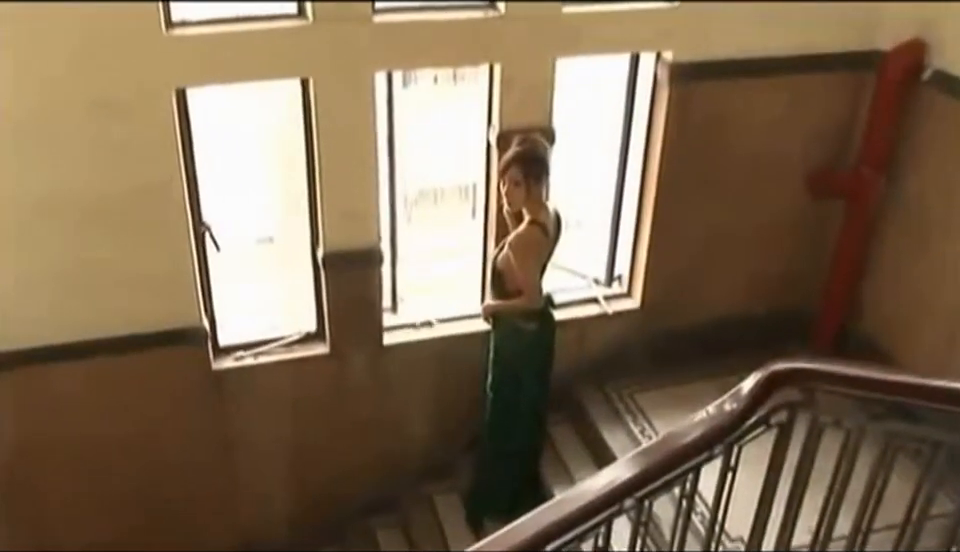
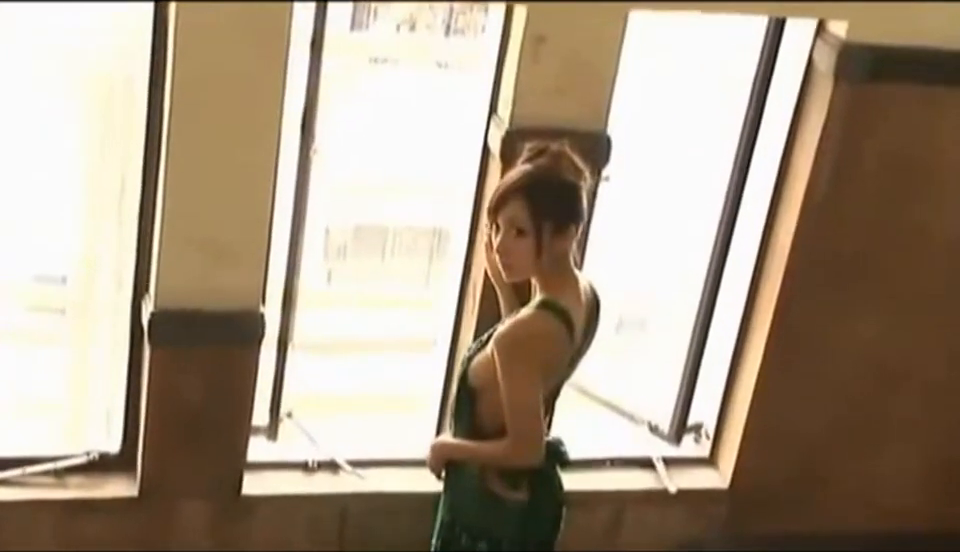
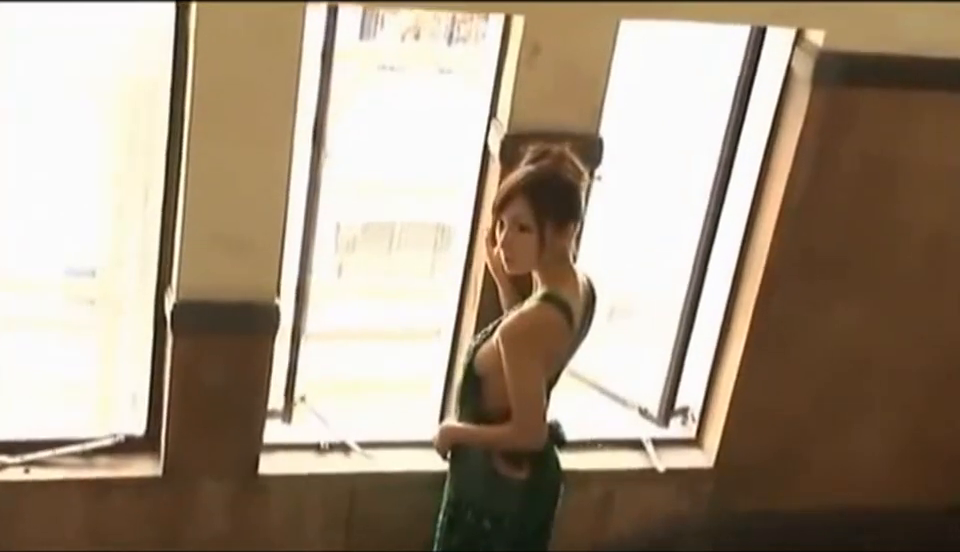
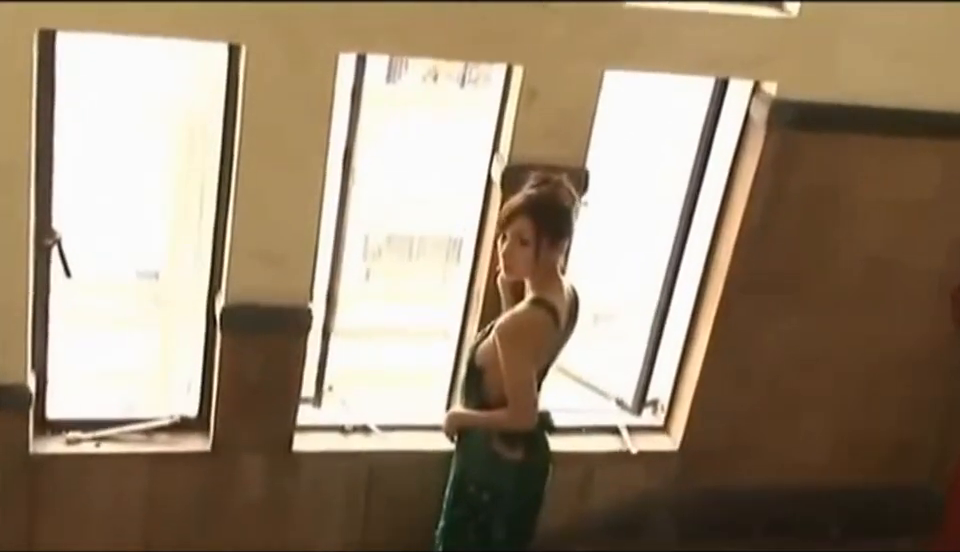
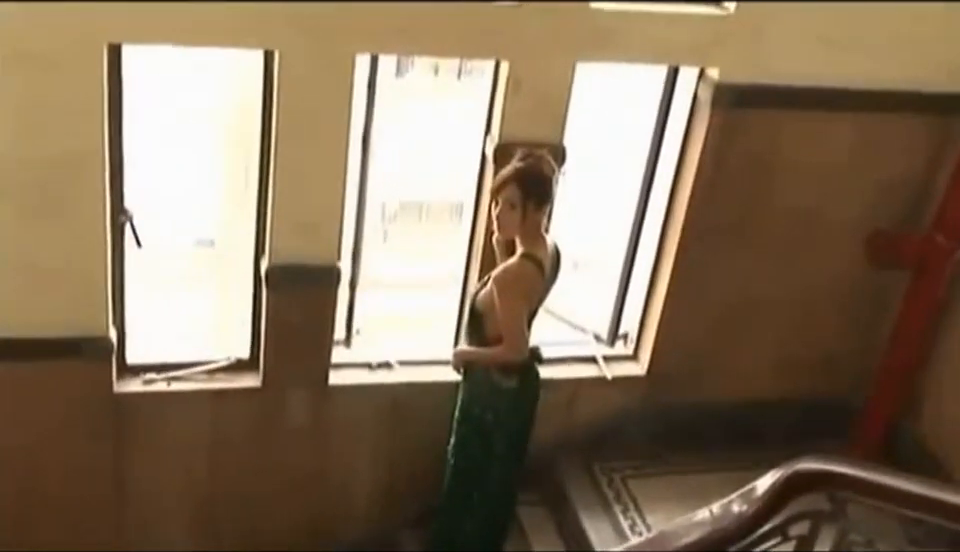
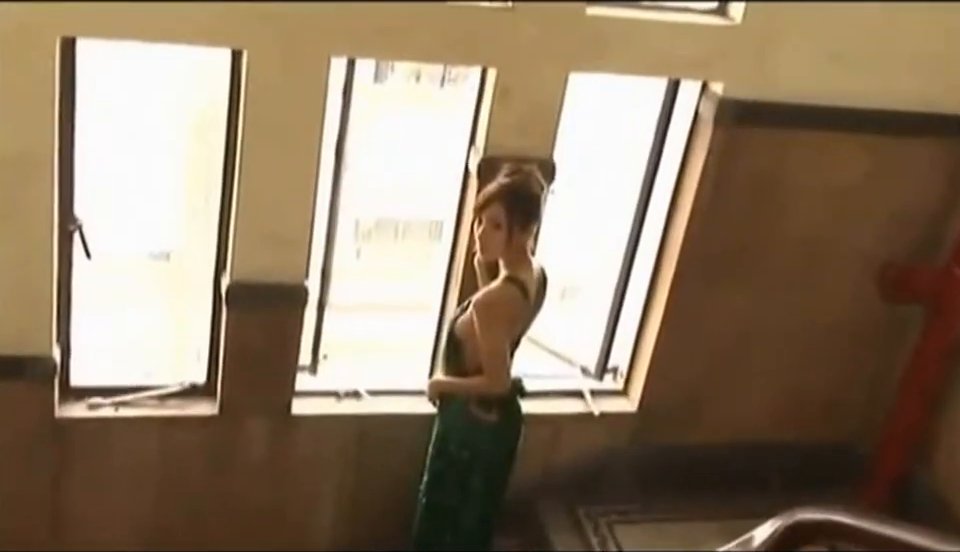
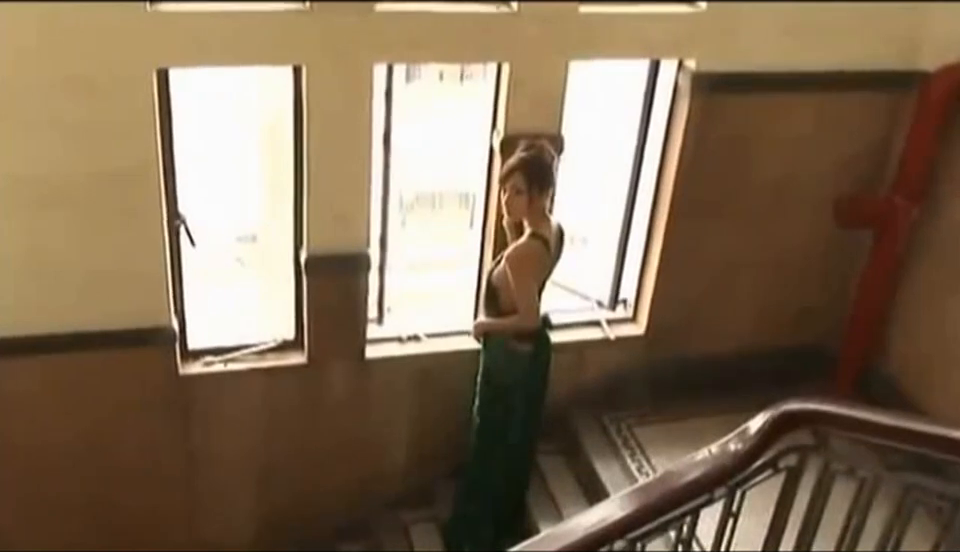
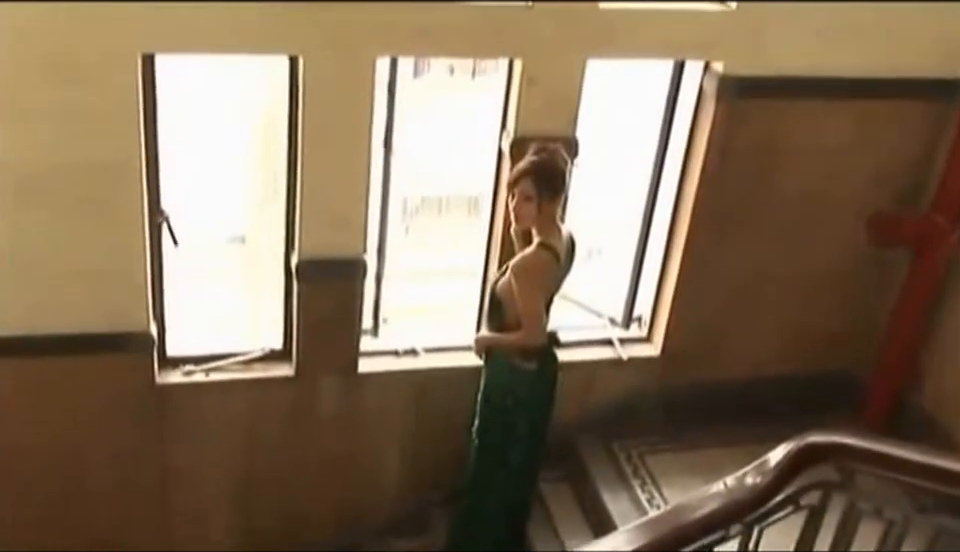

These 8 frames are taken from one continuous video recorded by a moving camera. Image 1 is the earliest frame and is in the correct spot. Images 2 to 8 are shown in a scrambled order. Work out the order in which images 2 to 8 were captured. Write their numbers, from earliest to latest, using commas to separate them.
7, 8, 5, 6, 4, 3, 2
